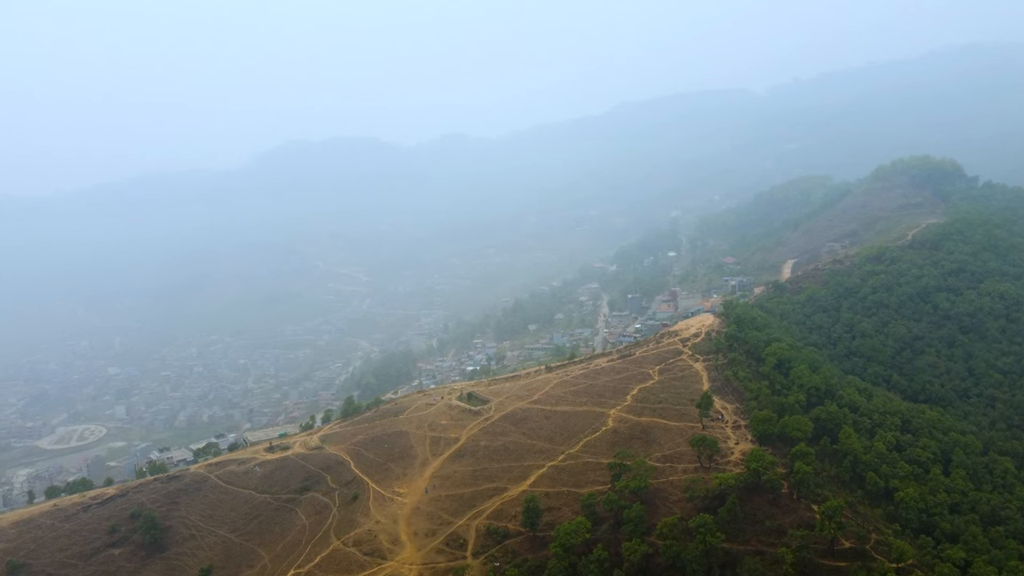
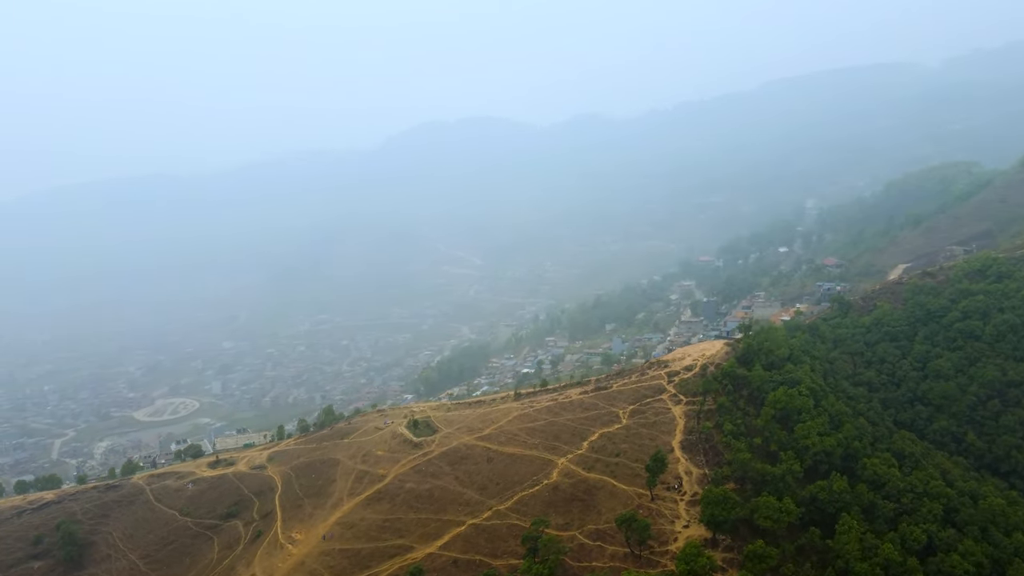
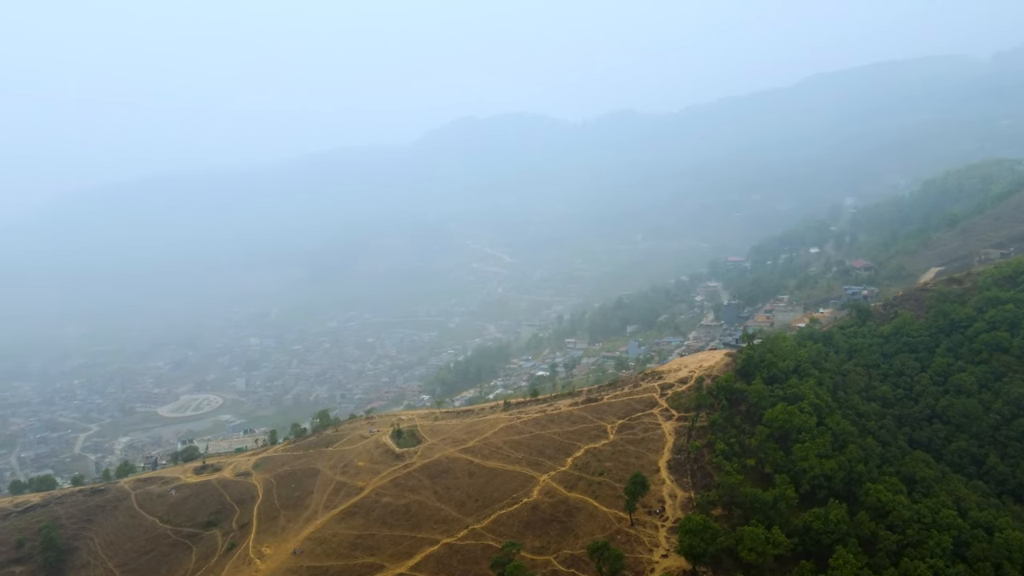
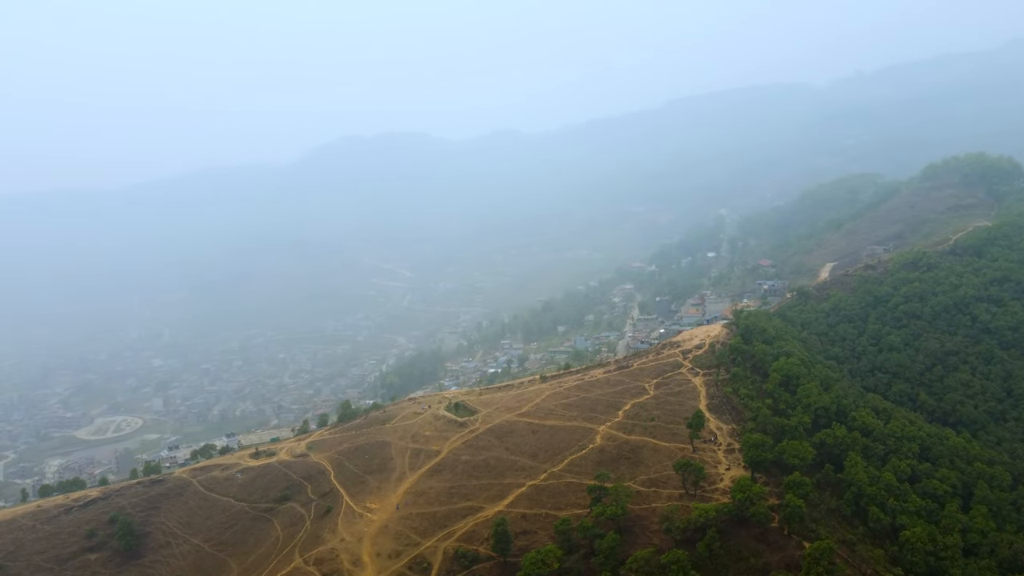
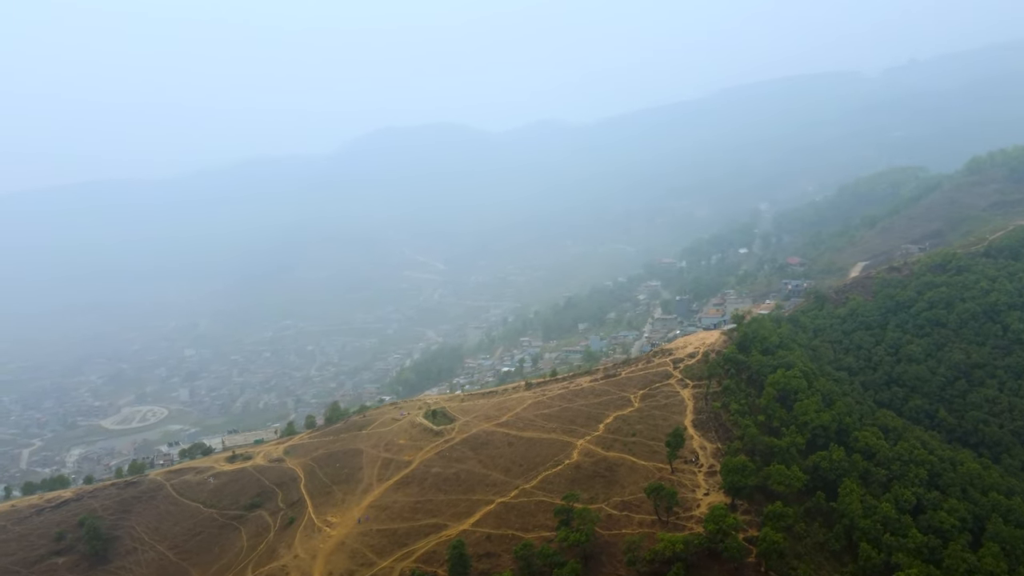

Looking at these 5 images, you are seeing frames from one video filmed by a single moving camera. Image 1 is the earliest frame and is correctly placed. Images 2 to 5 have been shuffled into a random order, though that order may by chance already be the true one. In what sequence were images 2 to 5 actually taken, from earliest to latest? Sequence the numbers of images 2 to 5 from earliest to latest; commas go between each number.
4, 5, 2, 3
